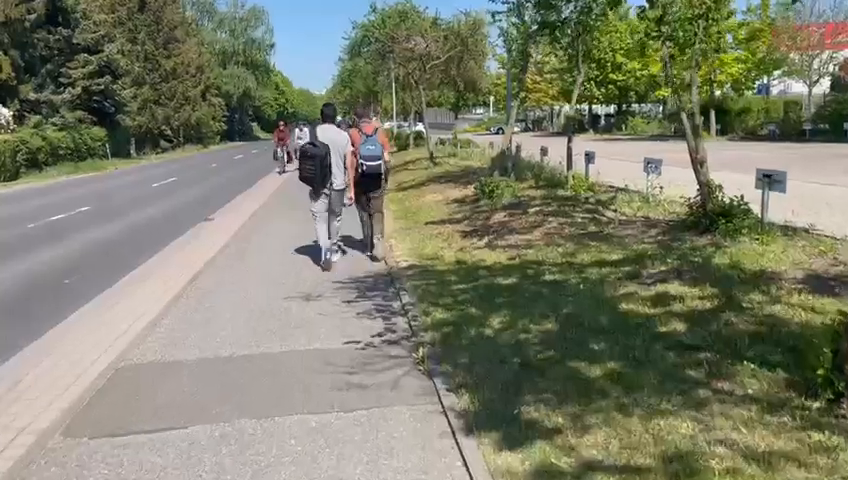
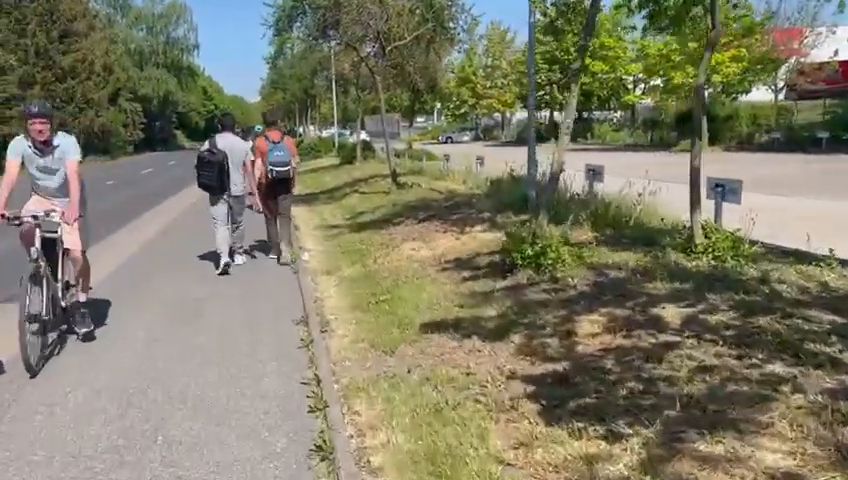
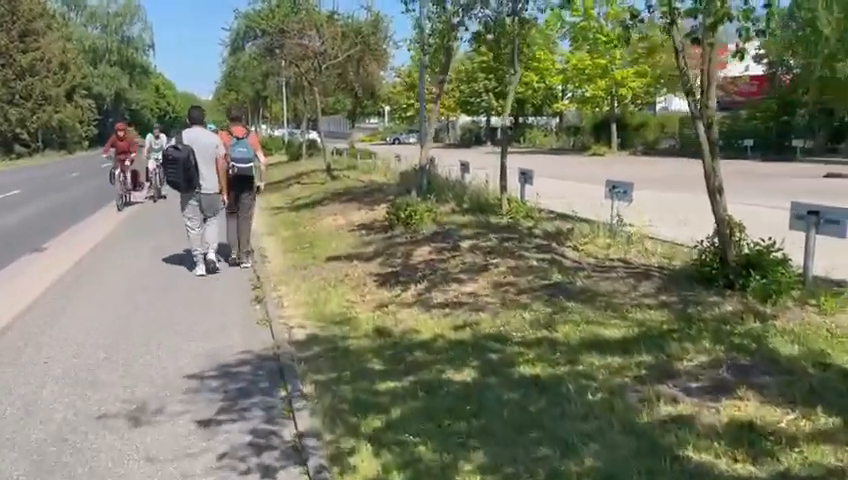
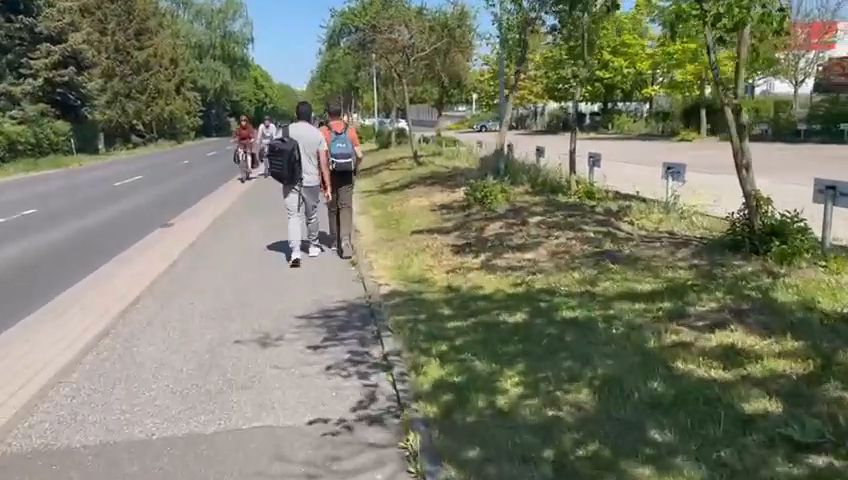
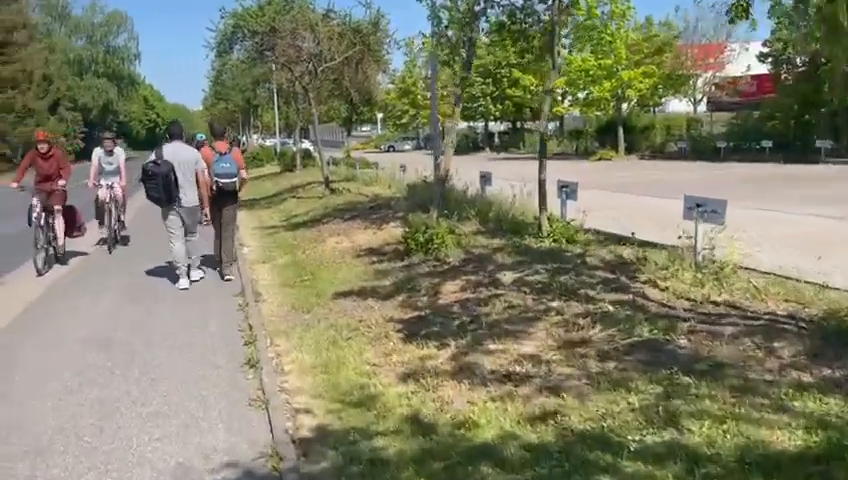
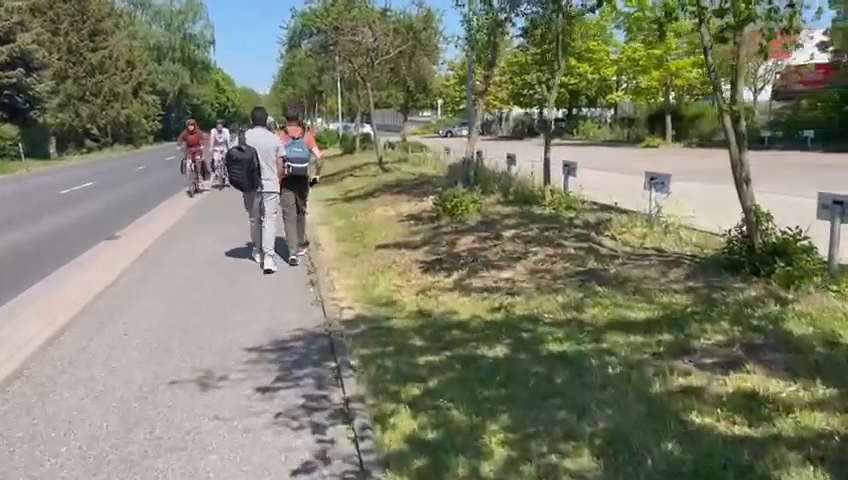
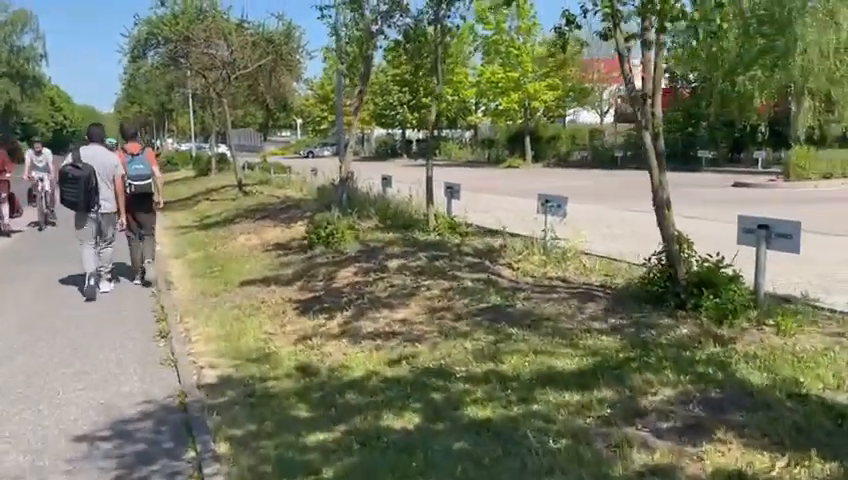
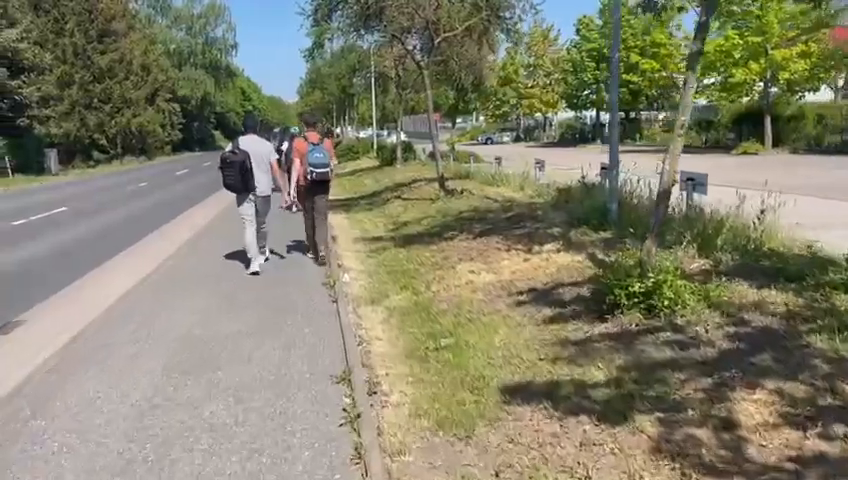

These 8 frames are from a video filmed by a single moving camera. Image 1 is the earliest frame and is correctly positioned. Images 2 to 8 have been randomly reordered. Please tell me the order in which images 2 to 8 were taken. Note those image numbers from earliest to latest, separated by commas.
4, 6, 3, 7, 5, 2, 8
